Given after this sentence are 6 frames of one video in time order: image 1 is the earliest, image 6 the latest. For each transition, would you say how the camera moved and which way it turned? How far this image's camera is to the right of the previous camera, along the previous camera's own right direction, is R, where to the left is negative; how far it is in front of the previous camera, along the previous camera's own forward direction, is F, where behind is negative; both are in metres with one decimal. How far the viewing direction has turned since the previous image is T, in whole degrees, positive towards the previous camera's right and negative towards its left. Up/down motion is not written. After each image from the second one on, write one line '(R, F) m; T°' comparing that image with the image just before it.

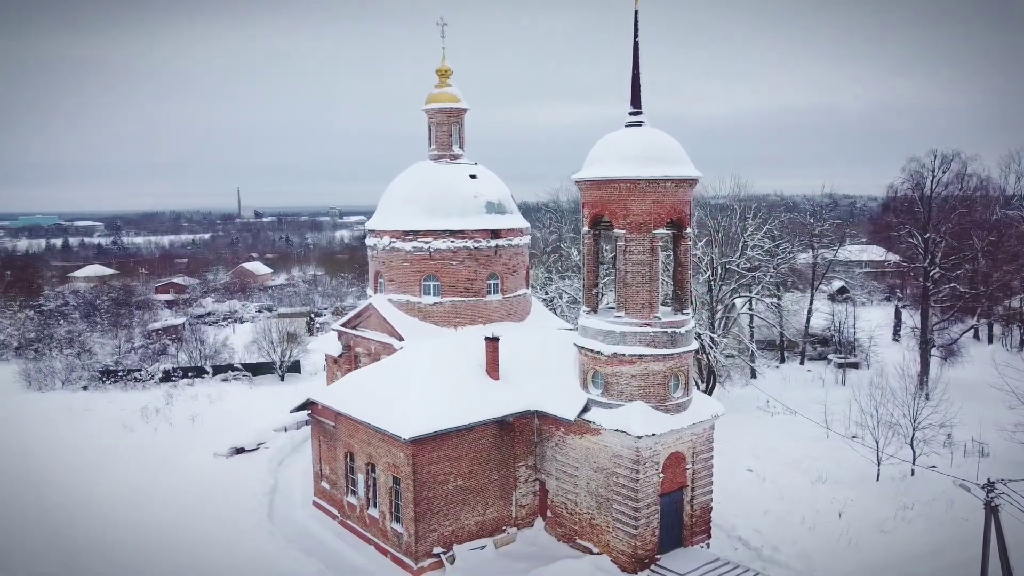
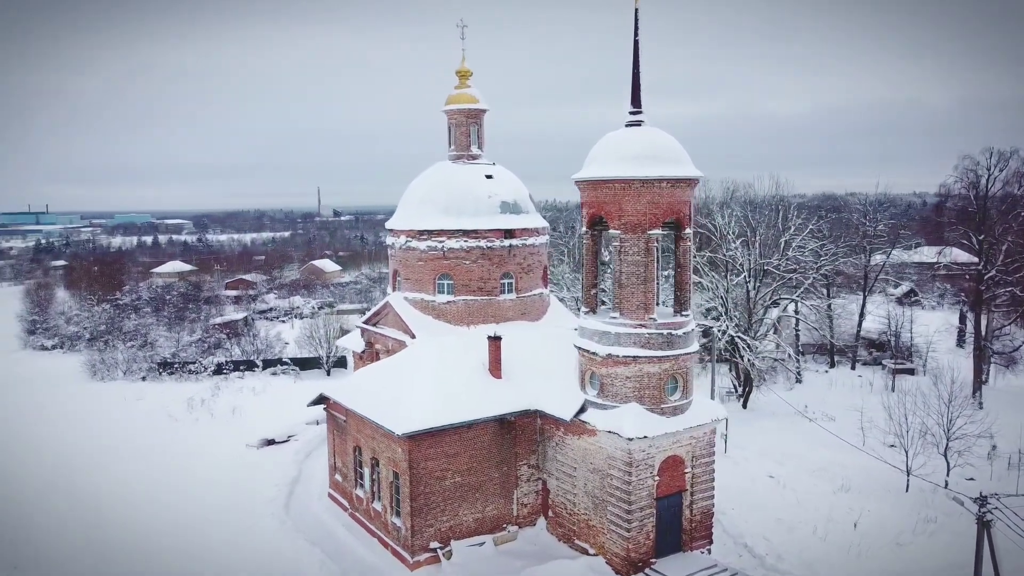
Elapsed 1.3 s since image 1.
(+1.0, 0.0) m; -4°
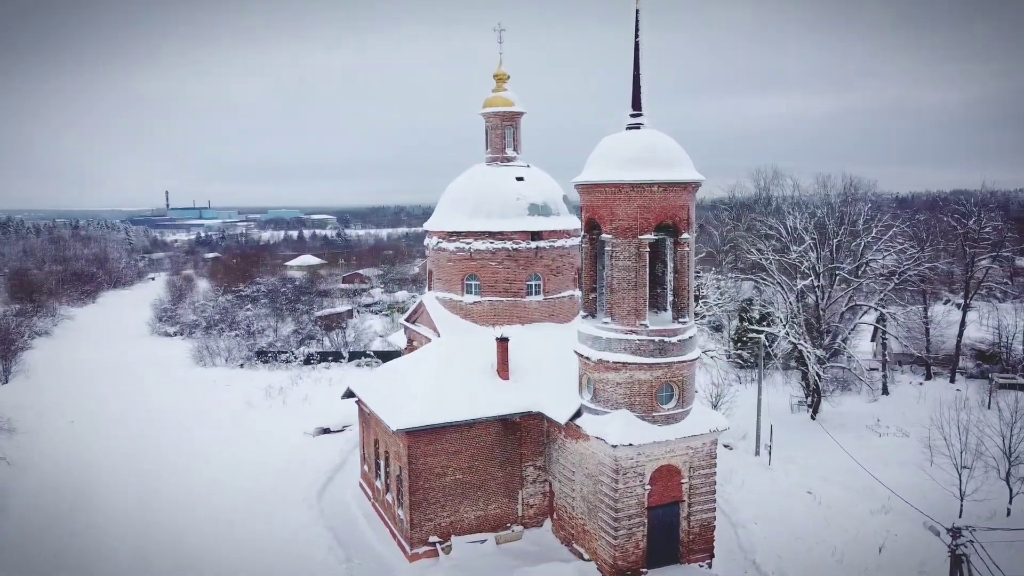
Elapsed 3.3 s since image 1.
(+1.8, 0.0) m; -8°
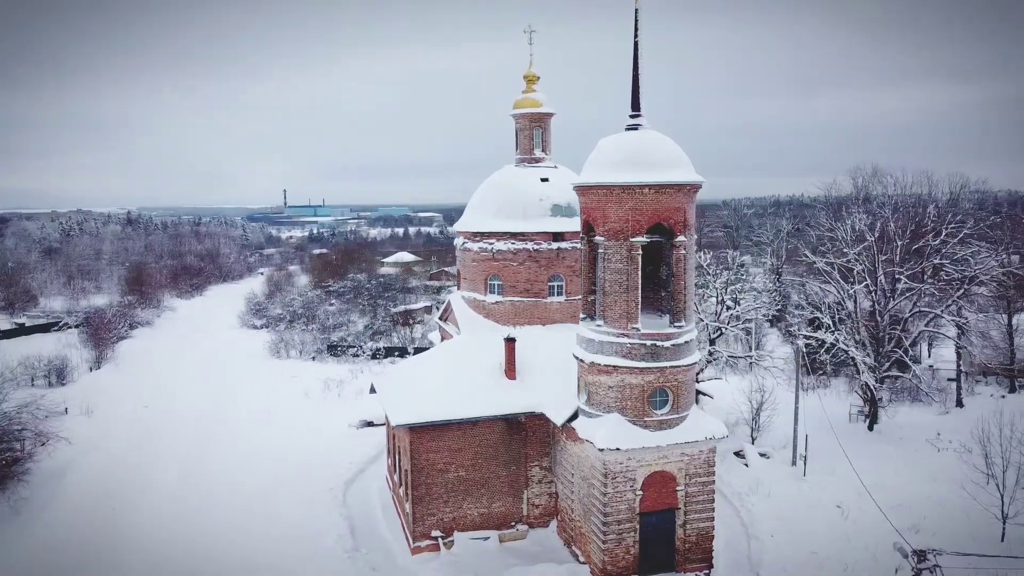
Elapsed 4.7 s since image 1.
(+1.5, 0.0) m; -6°
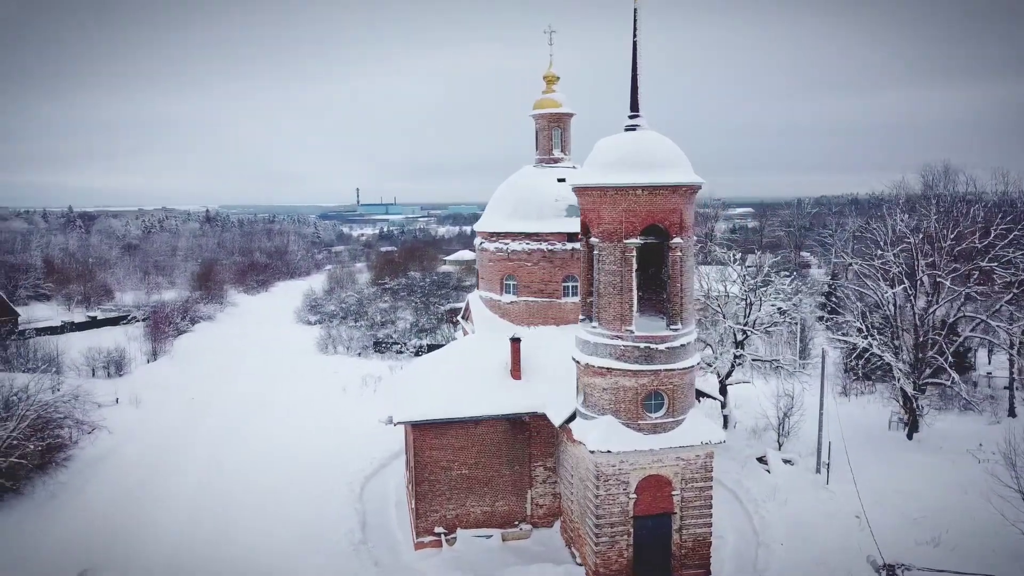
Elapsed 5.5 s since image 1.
(+1.0, -0.1) m; -4°
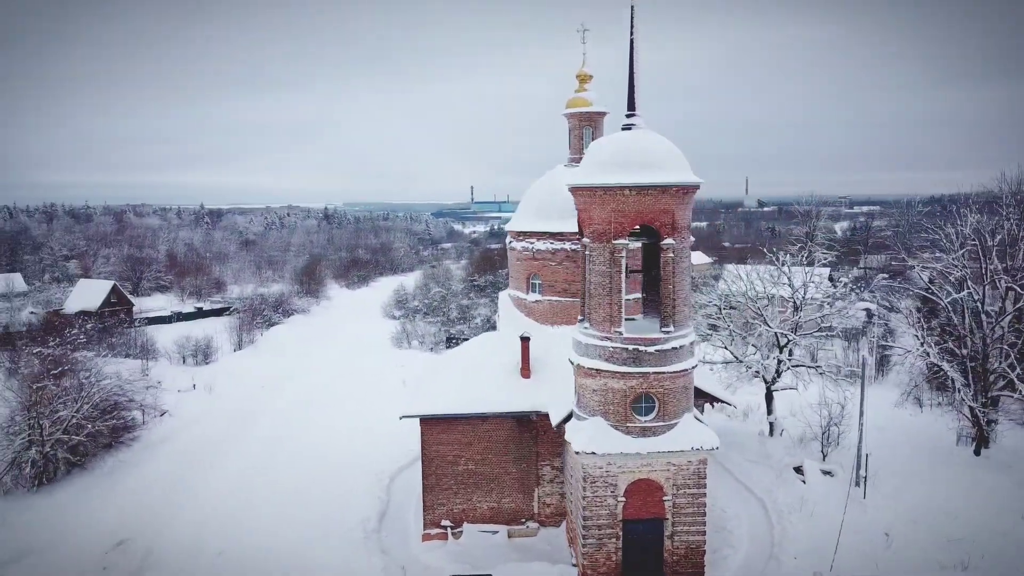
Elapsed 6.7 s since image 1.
(+1.6, -0.1) m; -7°
